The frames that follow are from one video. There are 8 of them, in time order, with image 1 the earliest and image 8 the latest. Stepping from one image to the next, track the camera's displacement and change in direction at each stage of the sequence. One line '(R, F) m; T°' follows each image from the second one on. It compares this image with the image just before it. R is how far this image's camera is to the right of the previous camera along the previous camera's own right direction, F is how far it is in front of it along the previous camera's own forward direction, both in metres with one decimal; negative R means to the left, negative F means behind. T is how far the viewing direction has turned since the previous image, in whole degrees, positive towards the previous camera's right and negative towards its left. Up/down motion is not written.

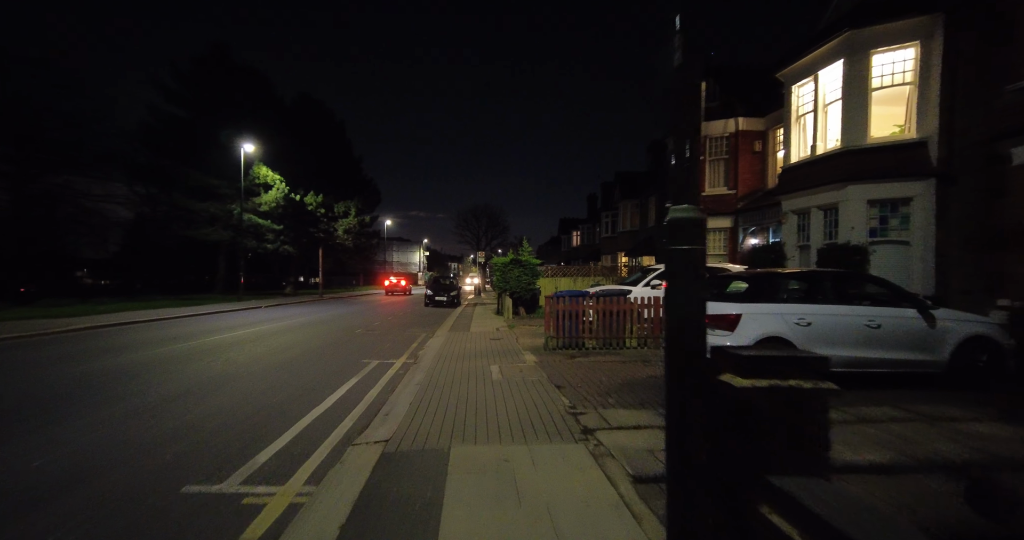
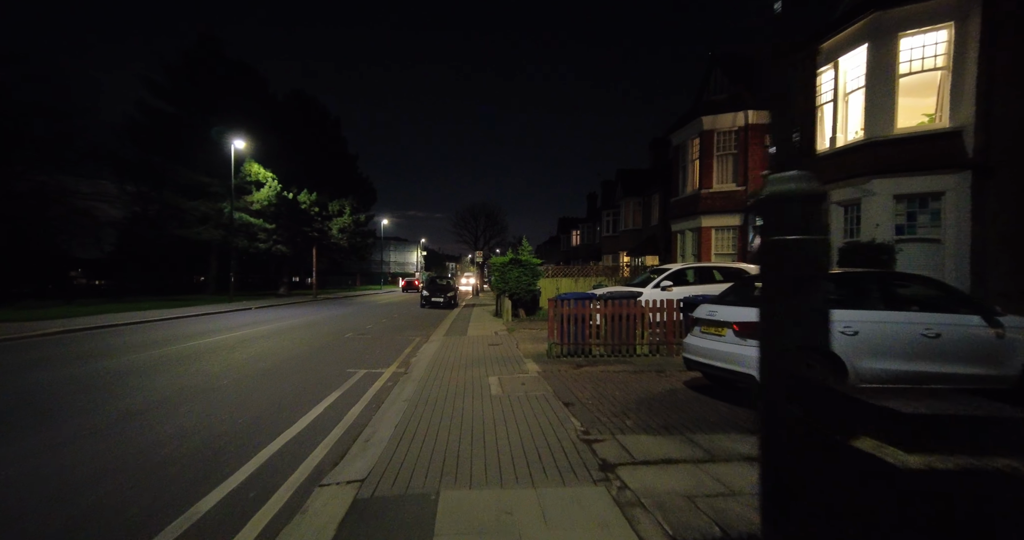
(0.0, +0.8) m; 0°
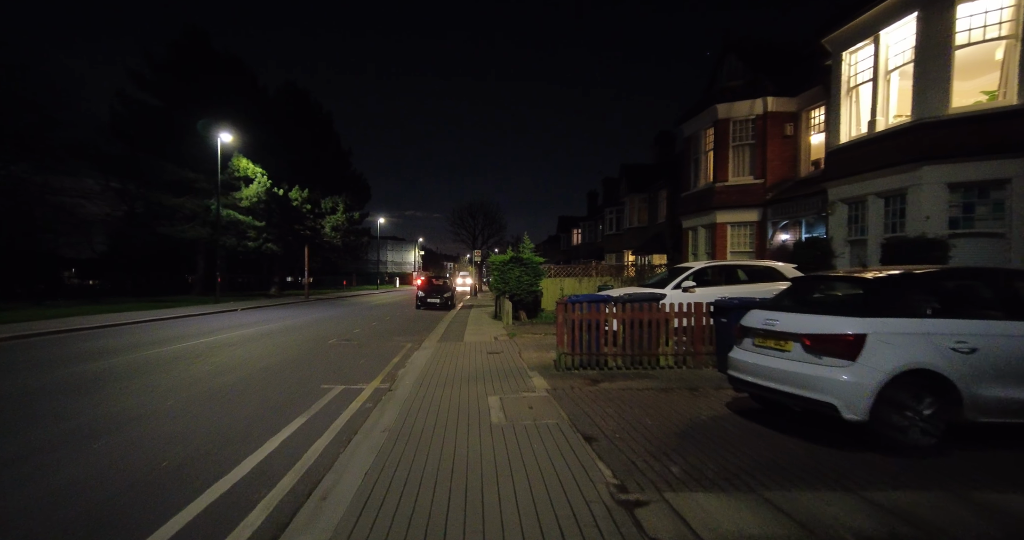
(-0.1, +1.2) m; 0°
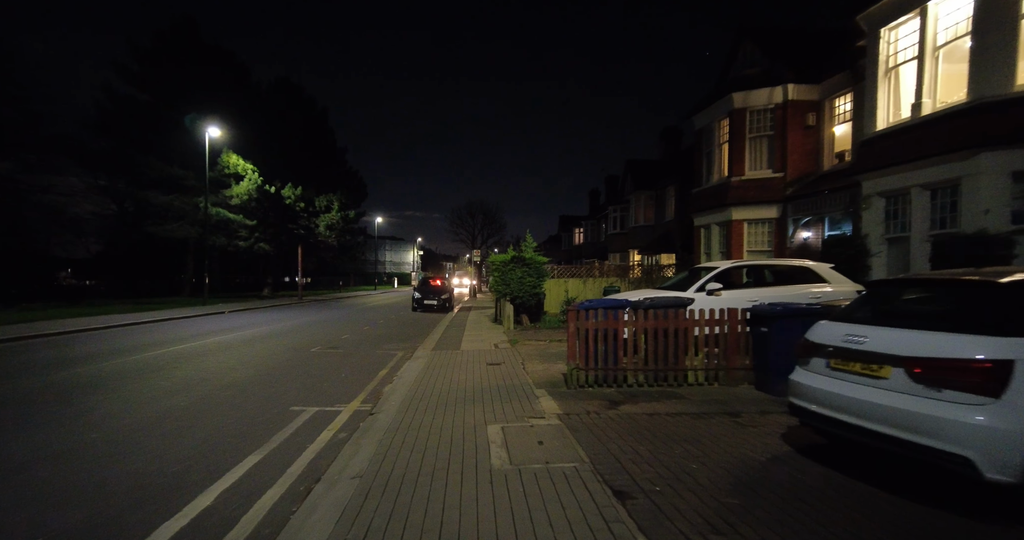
(-0.1, +1.1) m; 0°
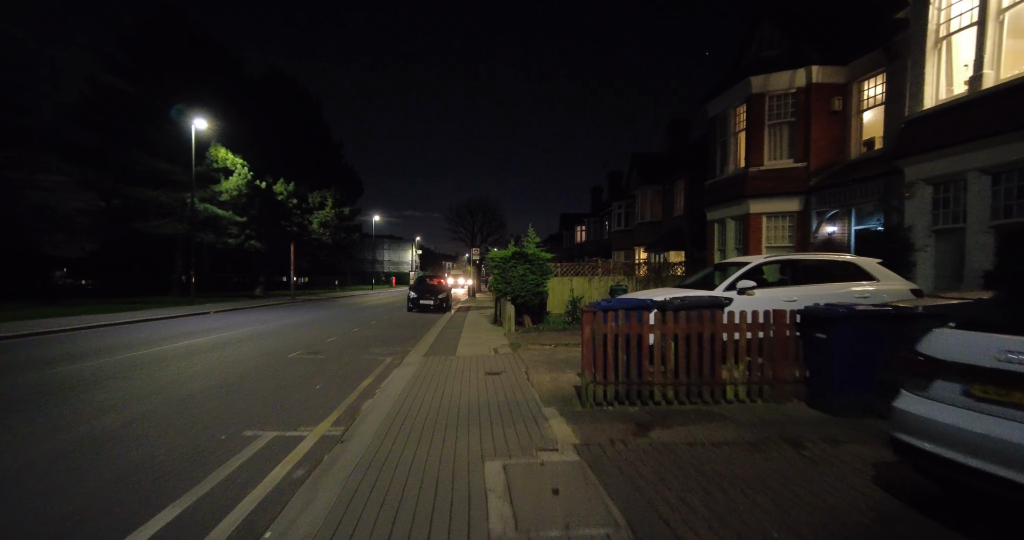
(0.0, +1.1) m; 0°
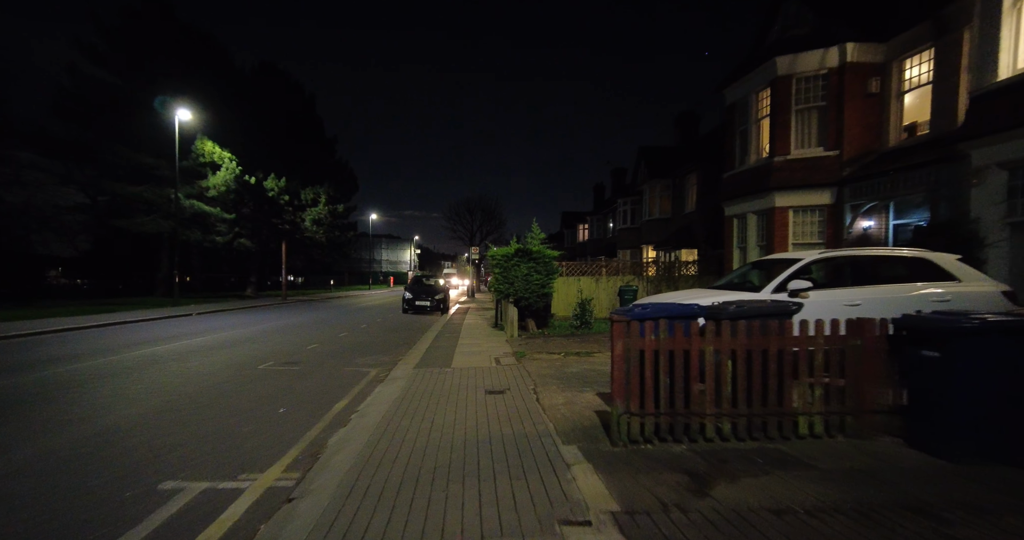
(-0.1, +1.3) m; 0°
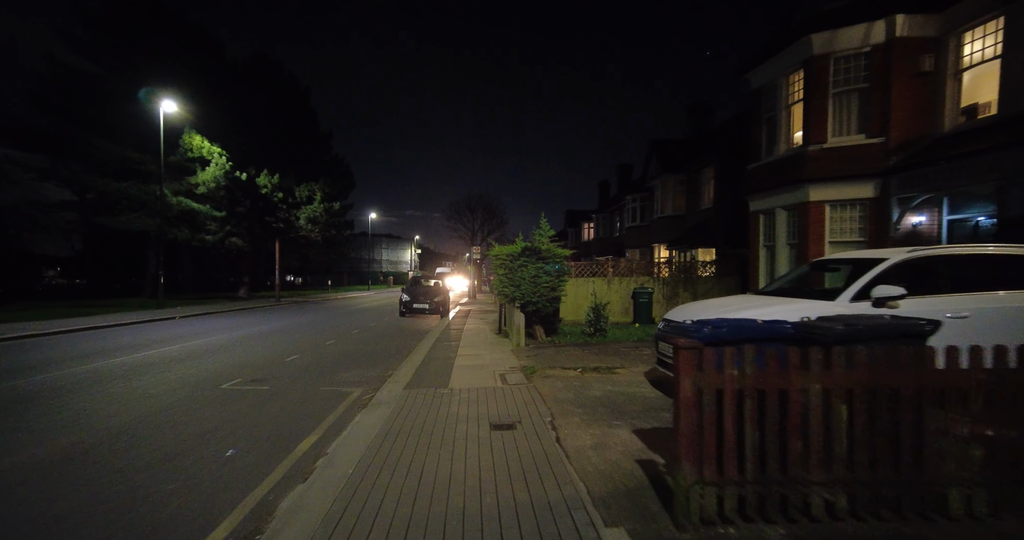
(-0.1, +1.3) m; 0°
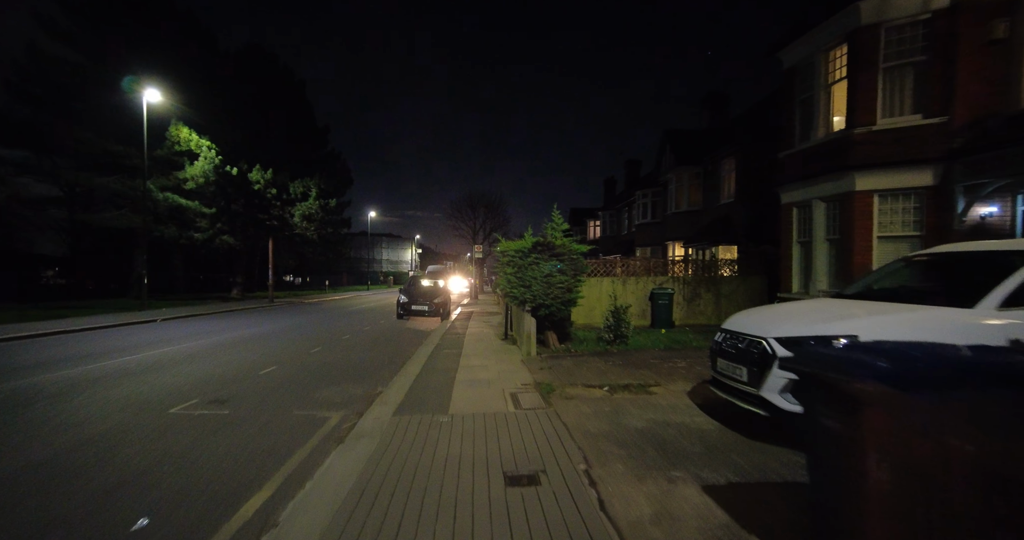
(-0.2, +1.4) m; 0°
